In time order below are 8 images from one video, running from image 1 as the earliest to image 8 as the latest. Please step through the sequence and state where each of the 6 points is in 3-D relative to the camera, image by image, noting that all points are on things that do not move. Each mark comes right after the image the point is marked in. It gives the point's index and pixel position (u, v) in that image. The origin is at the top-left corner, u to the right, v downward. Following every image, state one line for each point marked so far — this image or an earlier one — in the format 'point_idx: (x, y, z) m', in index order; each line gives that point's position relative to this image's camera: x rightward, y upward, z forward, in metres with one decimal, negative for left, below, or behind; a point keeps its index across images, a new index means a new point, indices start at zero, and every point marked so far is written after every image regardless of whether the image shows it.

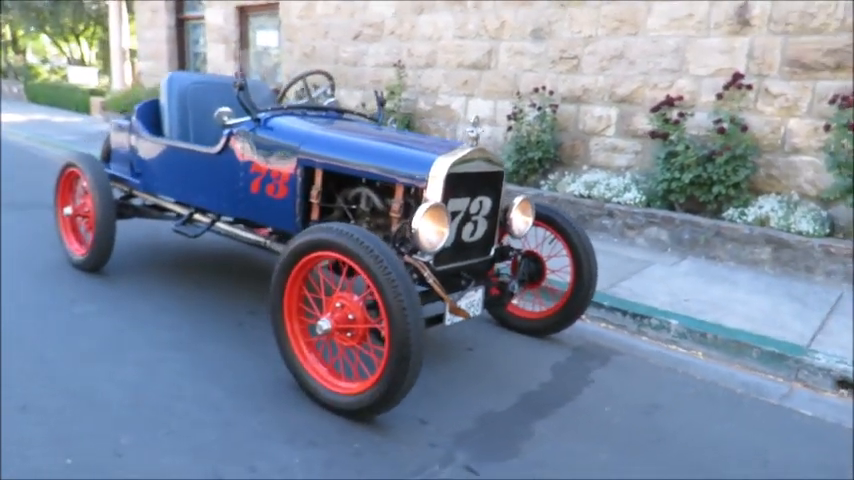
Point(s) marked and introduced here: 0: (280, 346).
0: (-0.9, -0.6, +3.7) m
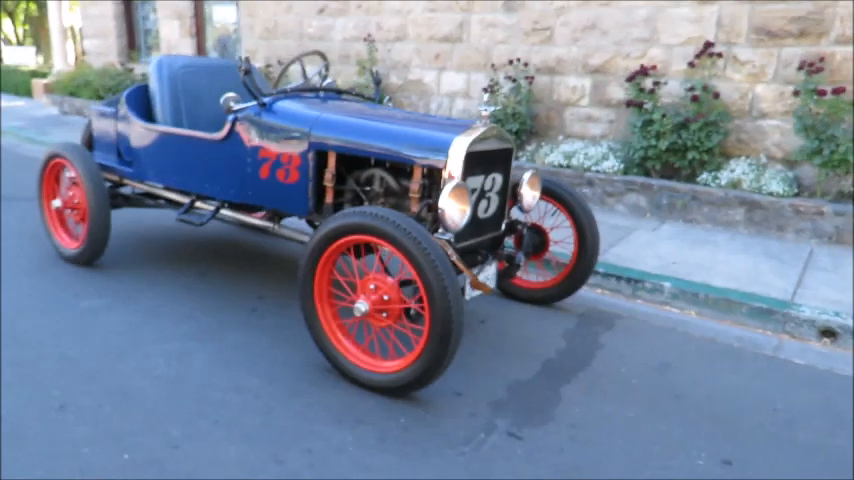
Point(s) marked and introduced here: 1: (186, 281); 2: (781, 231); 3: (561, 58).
0: (-0.7, -0.5, +3.8) m
1: (-2.1, -0.4, +5.3) m
2: (+4.0, +0.1, +7.0) m
3: (+2.0, +2.7, +9.1) m
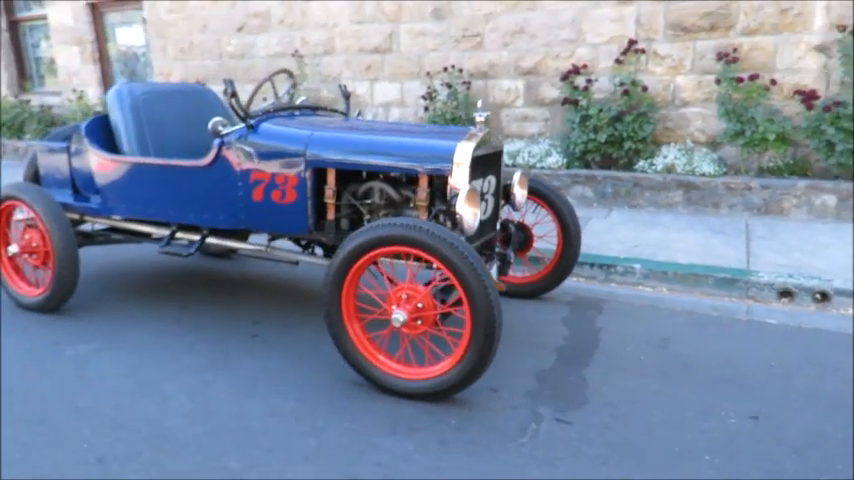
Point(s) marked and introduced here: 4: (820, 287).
0: (-0.5, -0.7, +3.8) m
1: (-2.1, -0.6, +5.1) m
2: (+3.6, +0.4, +7.6) m
3: (+1.0, +2.8, +9.5) m
4: (+3.4, -0.4, +5.3) m
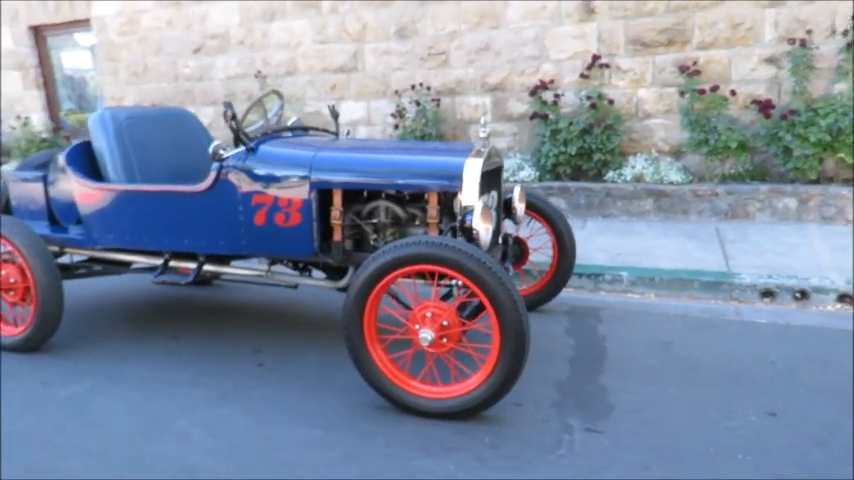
0: (-0.4, -0.8, +3.7) m
1: (-2.1, -0.9, +4.9) m
2: (+3.4, +0.3, +7.9) m
3: (+0.5, +2.5, +9.6) m
4: (+3.4, -0.4, +5.6) m
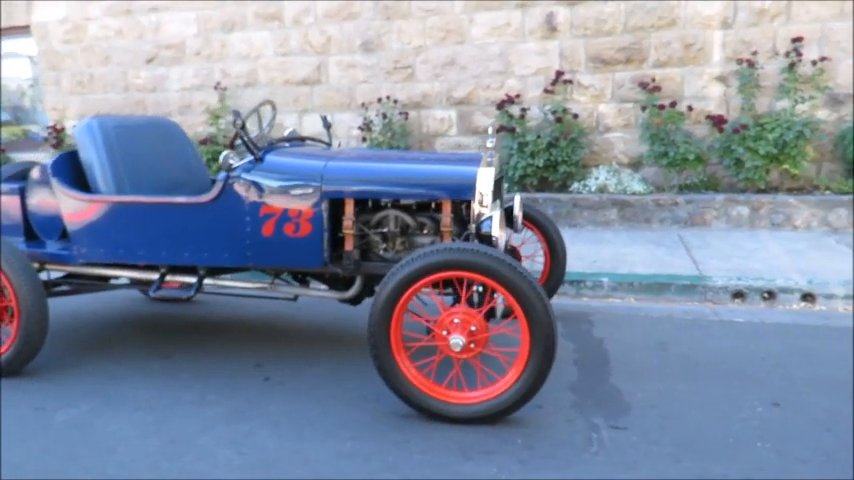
0: (-0.2, -0.8, +3.7) m
1: (-2.1, -1.0, +4.7) m
2: (+3.0, +0.2, +8.3) m
3: (0.0, +2.3, +9.8) m
4: (+3.3, -0.5, +6.0) m
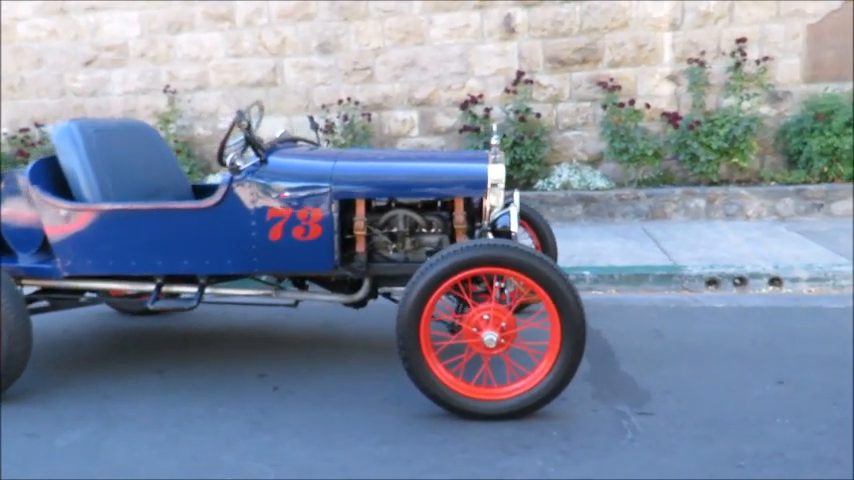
0: (-0.1, -0.8, +3.6) m
1: (-2.0, -1.0, +4.4) m
2: (+2.6, +0.3, +8.6) m
3: (-0.6, +2.3, +9.7) m
4: (+3.2, -0.3, +6.3) m
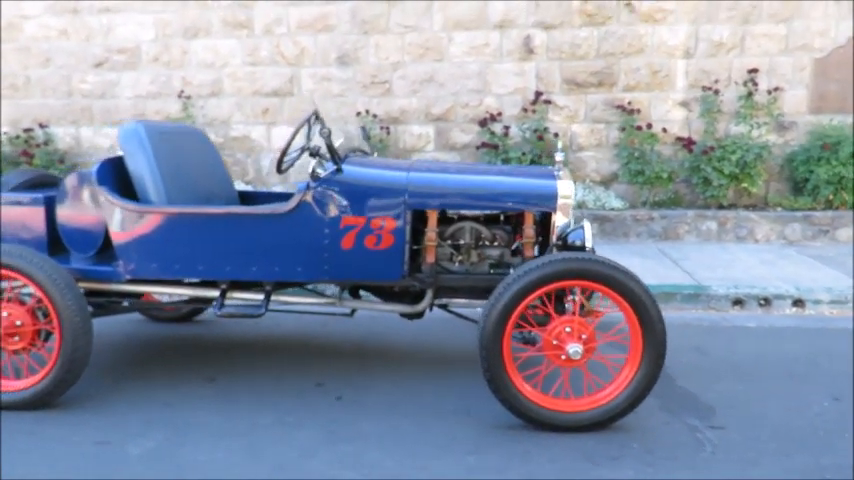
0: (+0.4, -0.9, +3.7) m
1: (-1.5, -1.1, +4.4) m
2: (+2.9, 0.0, +8.8) m
3: (-0.4, +2.1, +9.8) m
4: (+3.6, -0.6, +6.5) m
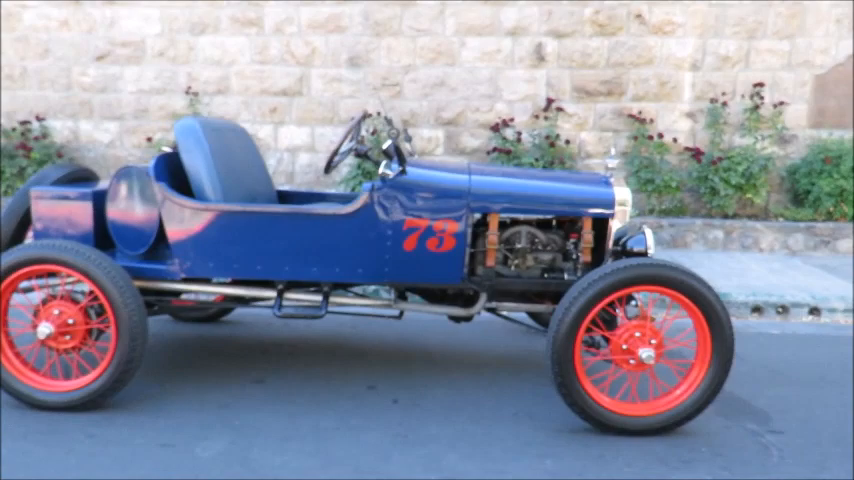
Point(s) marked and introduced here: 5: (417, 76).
0: (+0.8, -0.9, +3.7) m
1: (-1.2, -1.1, +4.3) m
2: (+3.1, -0.1, +8.9) m
3: (-0.2, +2.0, +9.8) m
4: (+3.8, -0.7, +6.7) m
5: (-0.1, +2.6, +9.7) m
